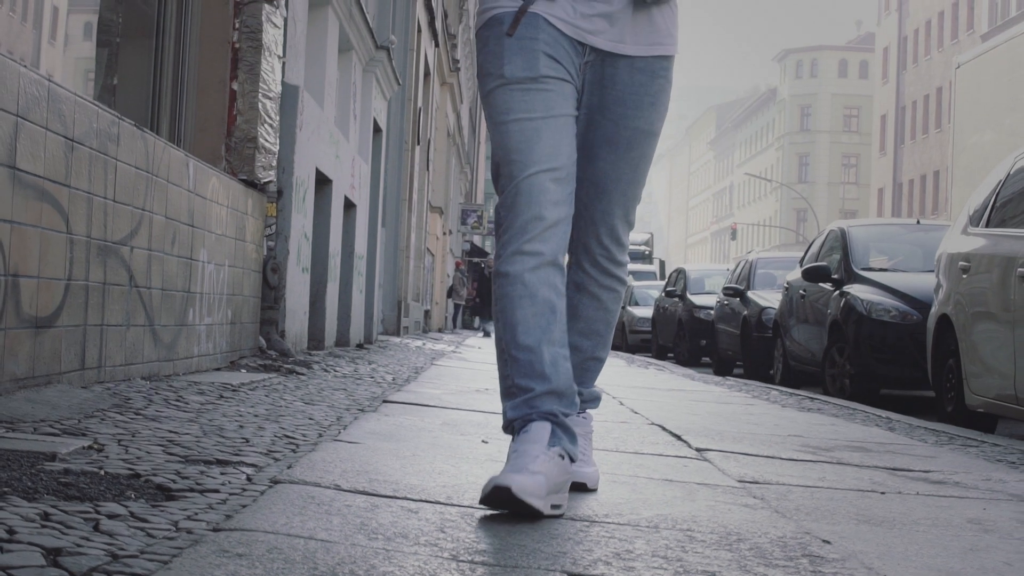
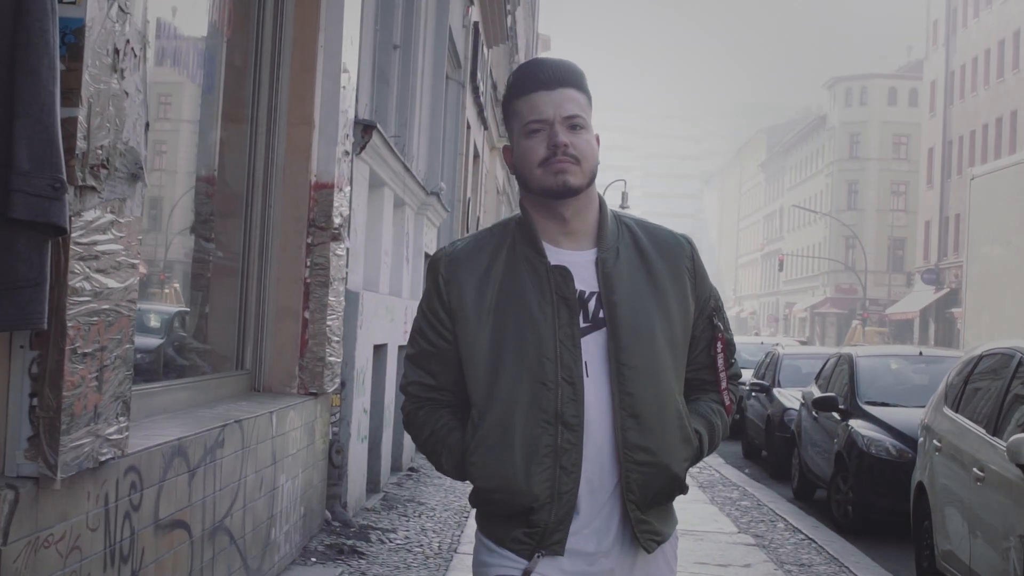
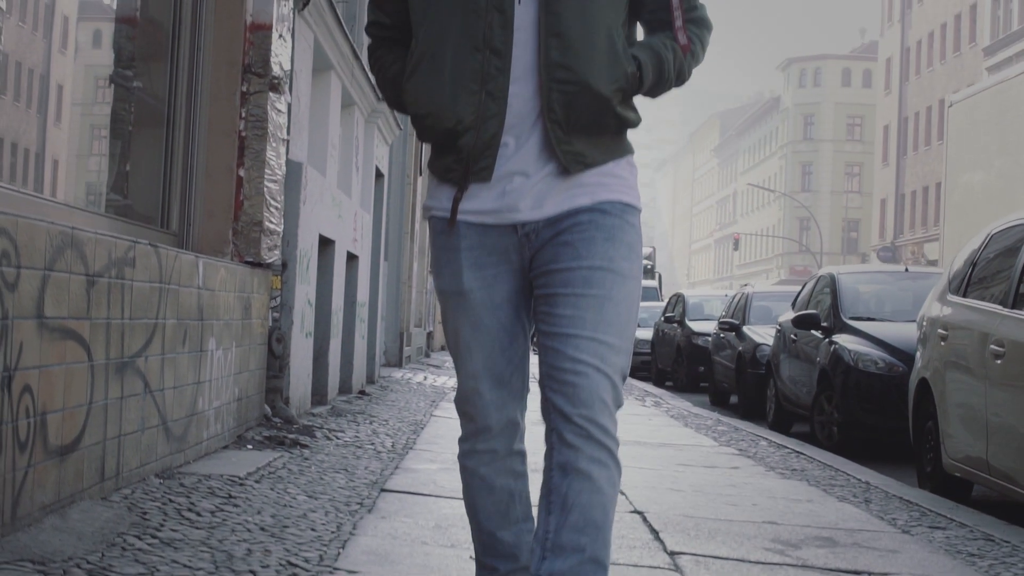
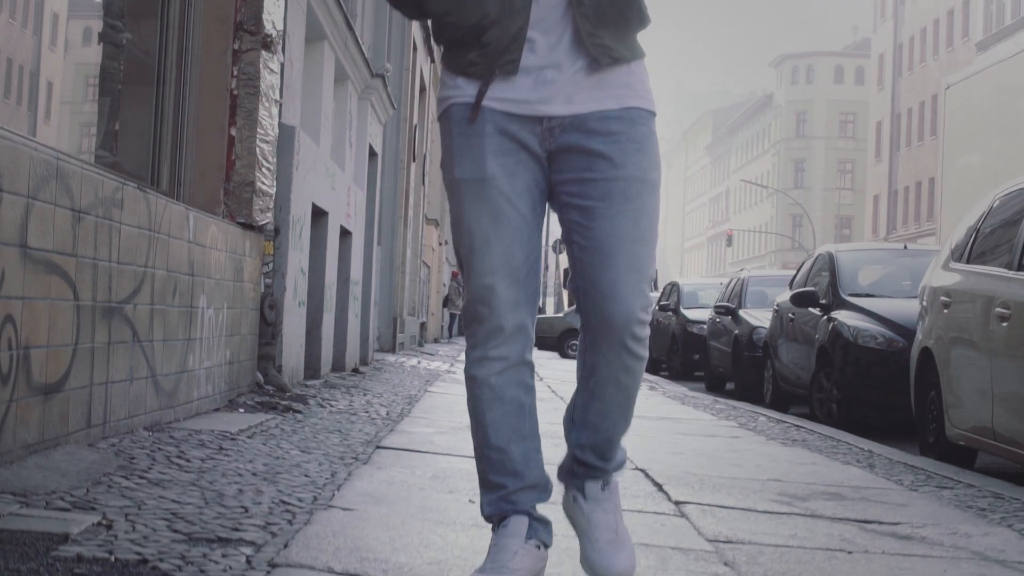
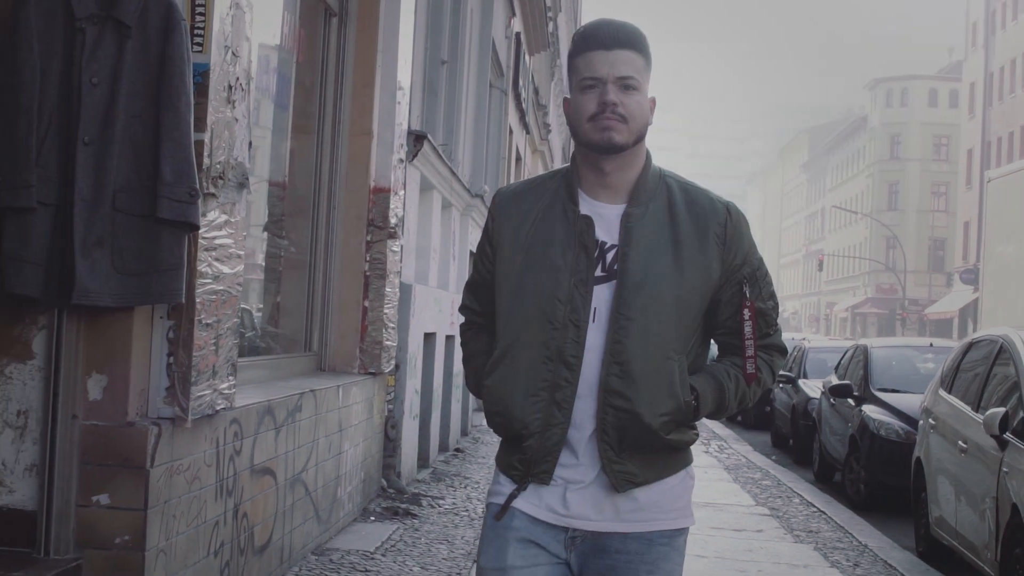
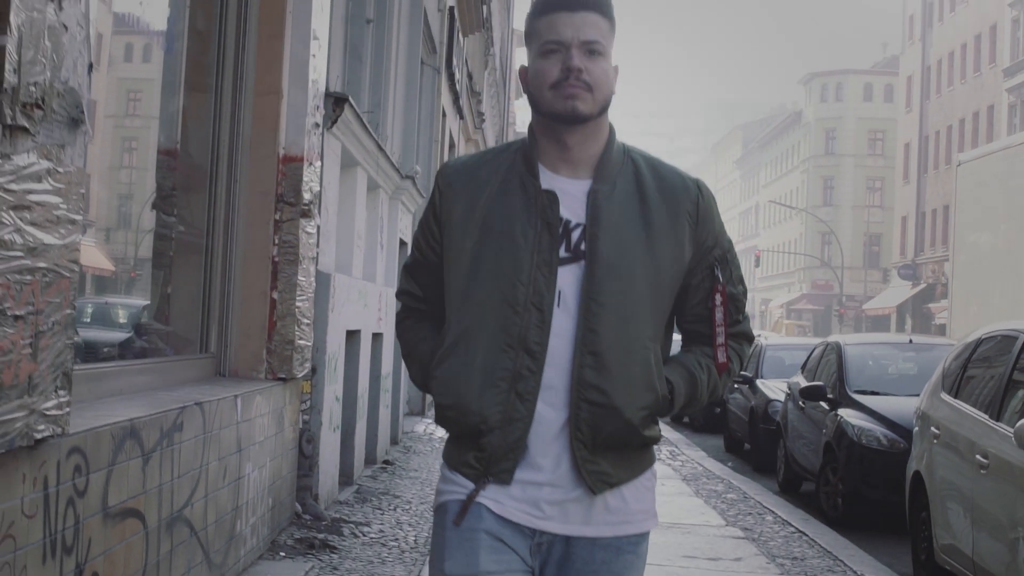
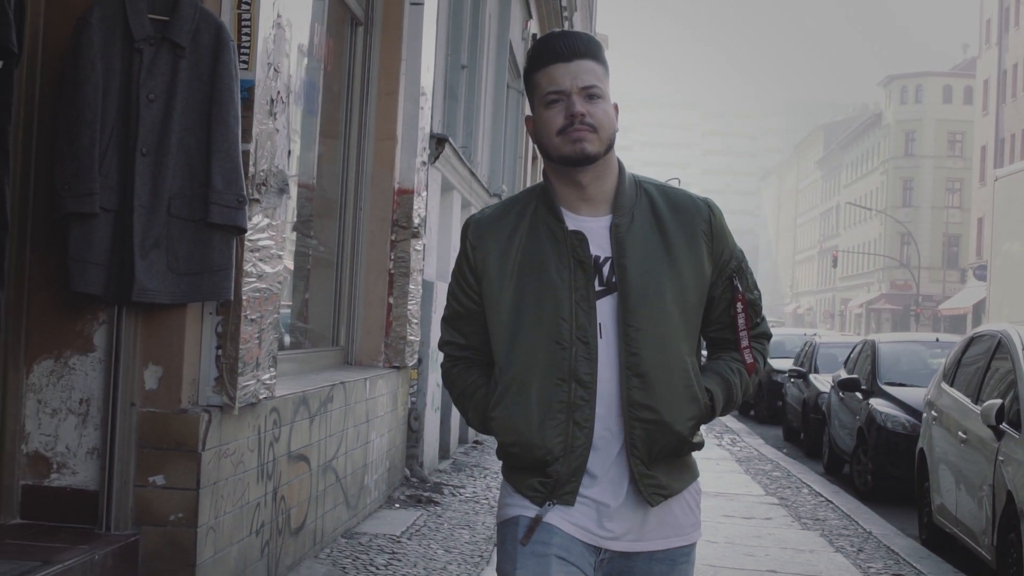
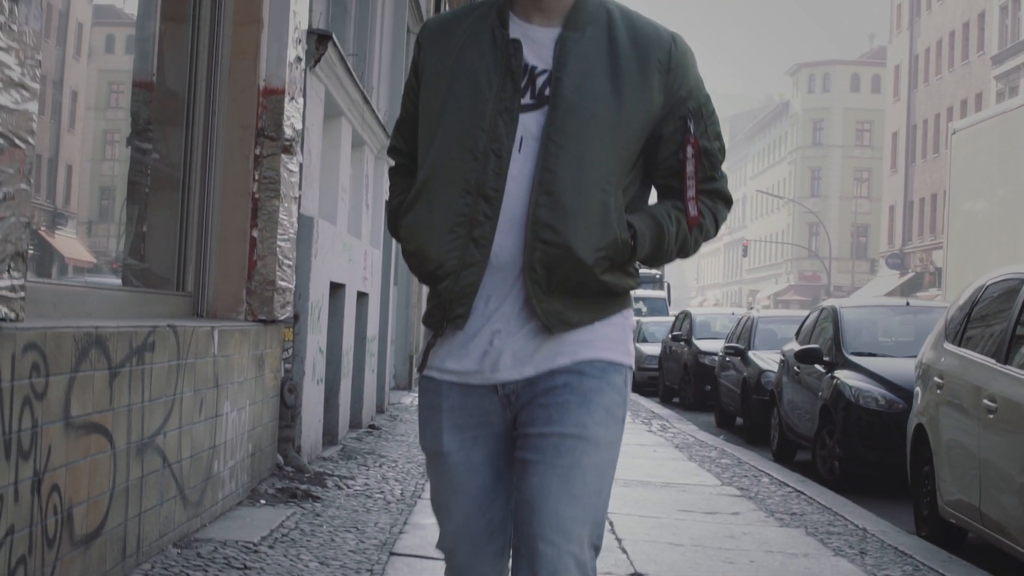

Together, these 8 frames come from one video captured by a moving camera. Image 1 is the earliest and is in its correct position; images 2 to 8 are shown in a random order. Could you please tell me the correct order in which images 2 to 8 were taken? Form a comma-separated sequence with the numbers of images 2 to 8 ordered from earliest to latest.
4, 3, 8, 6, 2, 5, 7
